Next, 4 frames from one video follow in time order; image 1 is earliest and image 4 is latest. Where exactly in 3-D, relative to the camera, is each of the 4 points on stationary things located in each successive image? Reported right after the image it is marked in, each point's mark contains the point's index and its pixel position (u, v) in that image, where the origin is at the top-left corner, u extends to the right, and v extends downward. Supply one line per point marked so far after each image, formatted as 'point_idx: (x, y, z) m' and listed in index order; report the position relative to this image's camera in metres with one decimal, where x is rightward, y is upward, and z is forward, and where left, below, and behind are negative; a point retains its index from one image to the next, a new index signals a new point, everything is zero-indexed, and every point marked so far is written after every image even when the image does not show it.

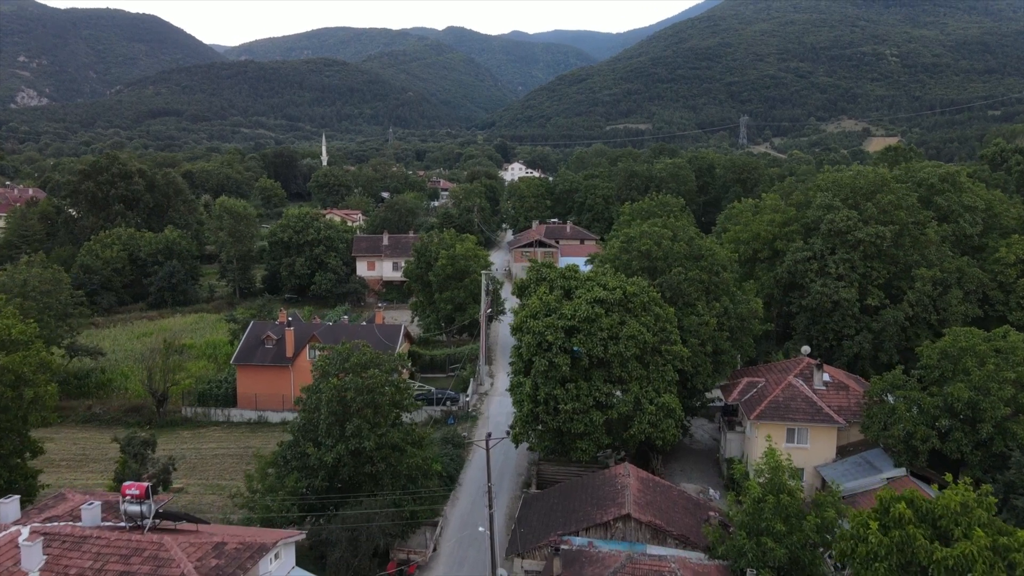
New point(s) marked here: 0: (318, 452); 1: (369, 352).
0: (-3.9, -3.3, +14.5) m
1: (-3.1, -1.4, +15.5) m
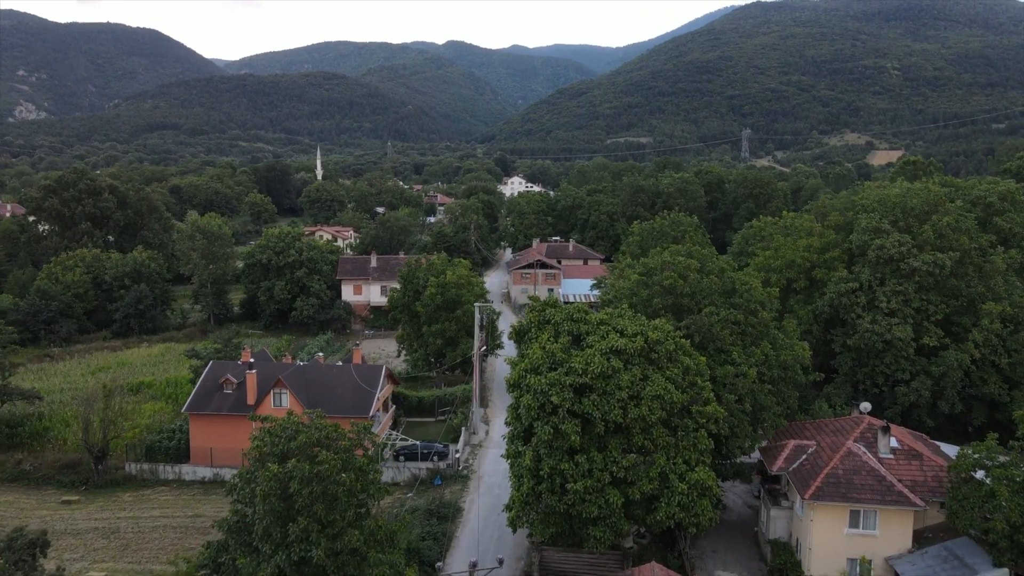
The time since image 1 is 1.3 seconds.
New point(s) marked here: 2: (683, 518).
0: (-3.9, -4.2, +11.0) m
1: (-3.1, -2.3, +12.1) m
2: (+3.2, -4.4, +13.8) m
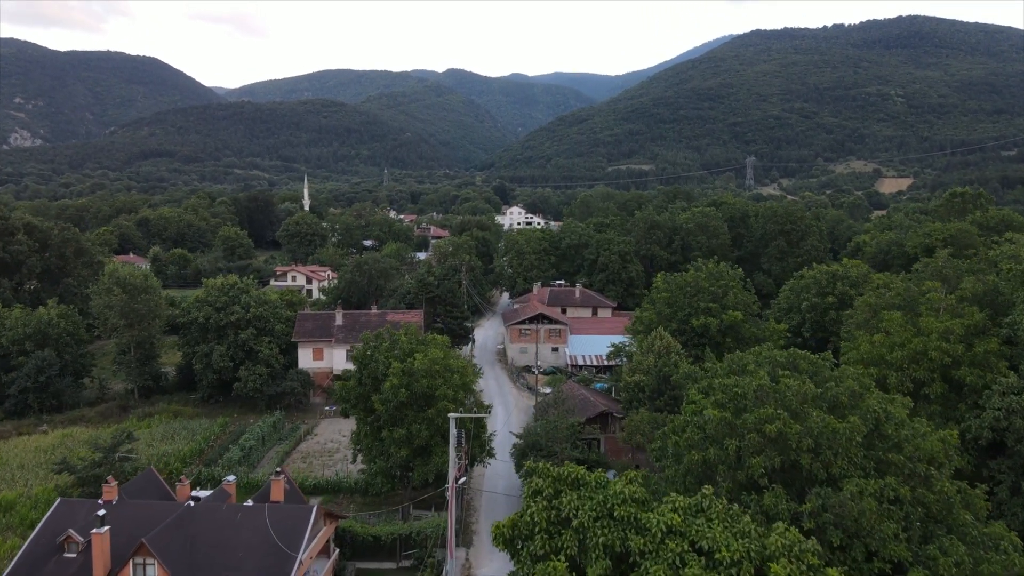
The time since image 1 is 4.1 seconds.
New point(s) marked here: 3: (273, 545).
0: (-4.1, -5.9, +3.5) m
1: (-3.3, -4.1, +4.6) m
2: (+3.1, -6.2, +6.2) m
3: (-4.8, -5.2, +14.7) m
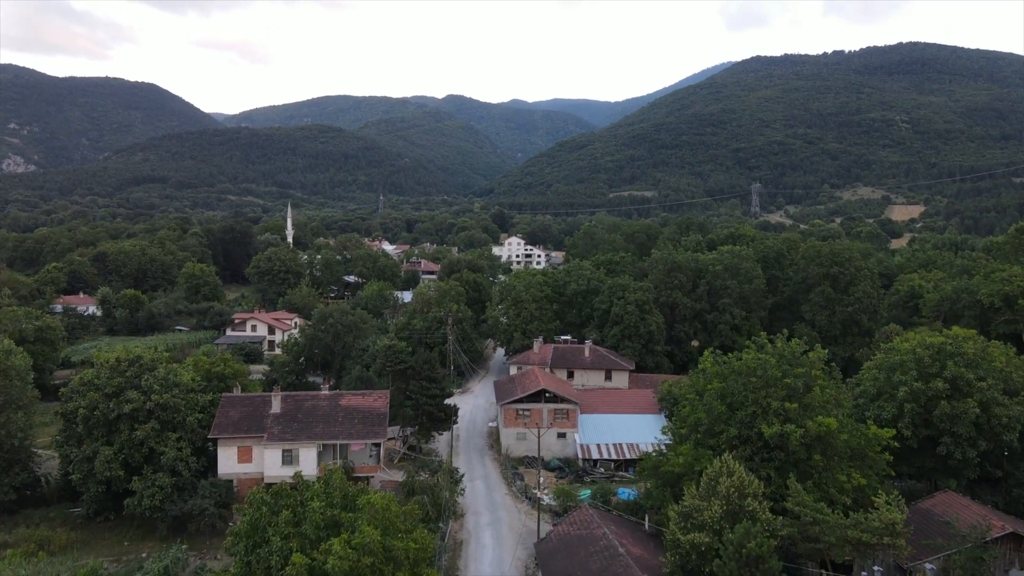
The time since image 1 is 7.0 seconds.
0: (-4.3, -7.5, -4.8) m
1: (-3.5, -5.7, -3.5) m
2: (+2.8, -7.9, -2.0) m
3: (-5.0, -7.2, +6.5) m
